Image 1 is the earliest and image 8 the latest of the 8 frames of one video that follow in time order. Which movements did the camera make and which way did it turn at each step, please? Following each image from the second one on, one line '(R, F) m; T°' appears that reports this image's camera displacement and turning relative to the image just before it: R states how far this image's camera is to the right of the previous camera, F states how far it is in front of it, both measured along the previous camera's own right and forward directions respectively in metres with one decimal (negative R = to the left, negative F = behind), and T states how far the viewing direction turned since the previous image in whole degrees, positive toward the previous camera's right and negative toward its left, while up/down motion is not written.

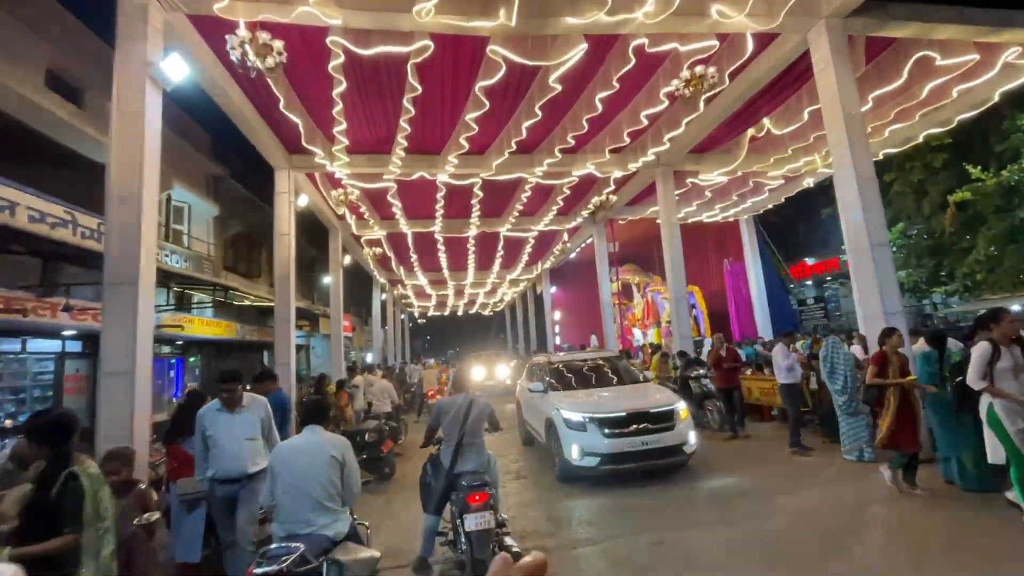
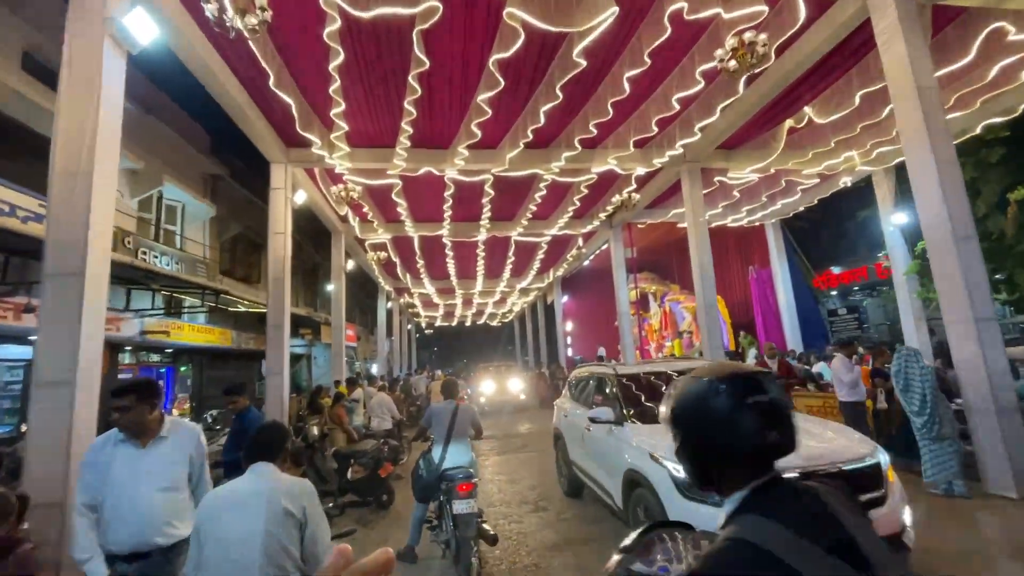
(-0.1, +0.8) m; -1°
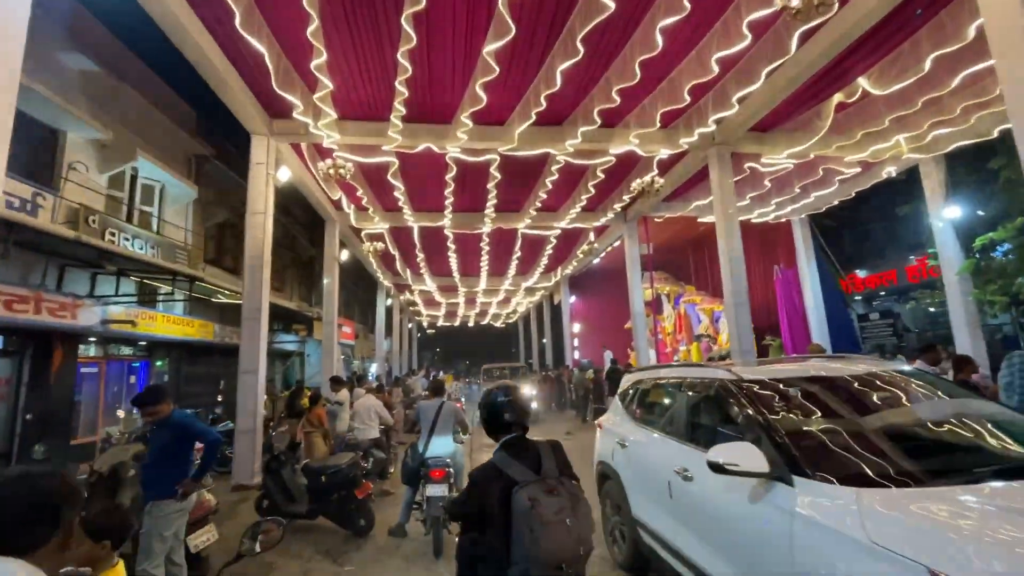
(0.0, +0.9) m; -1°
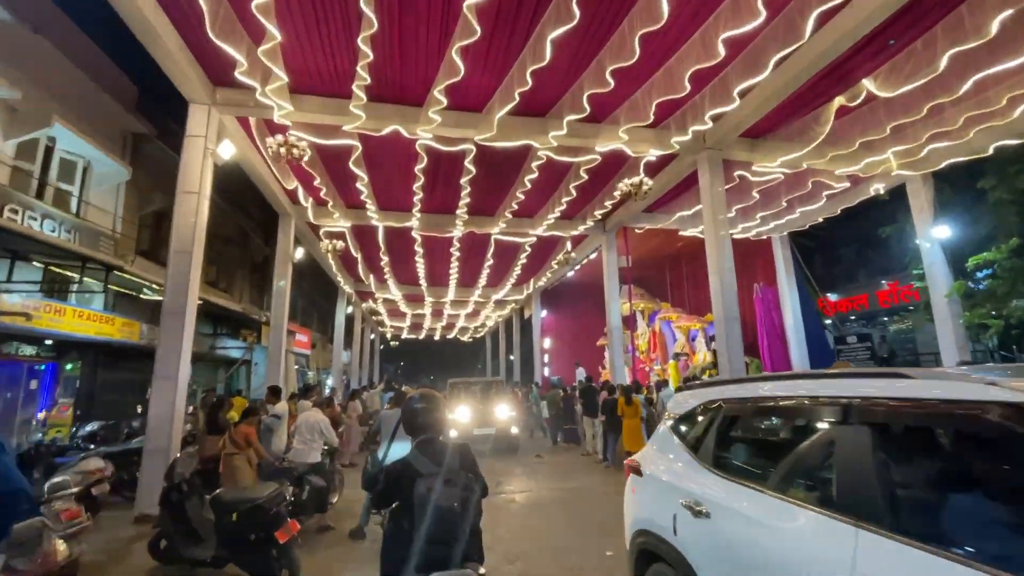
(-0.1, +0.8) m; +4°
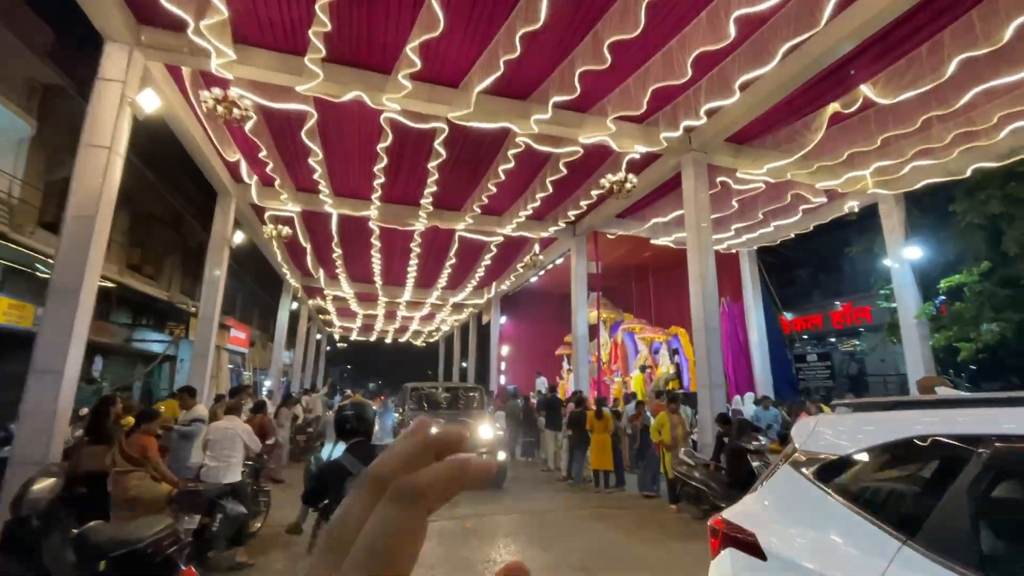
(-0.2, +0.7) m; +5°
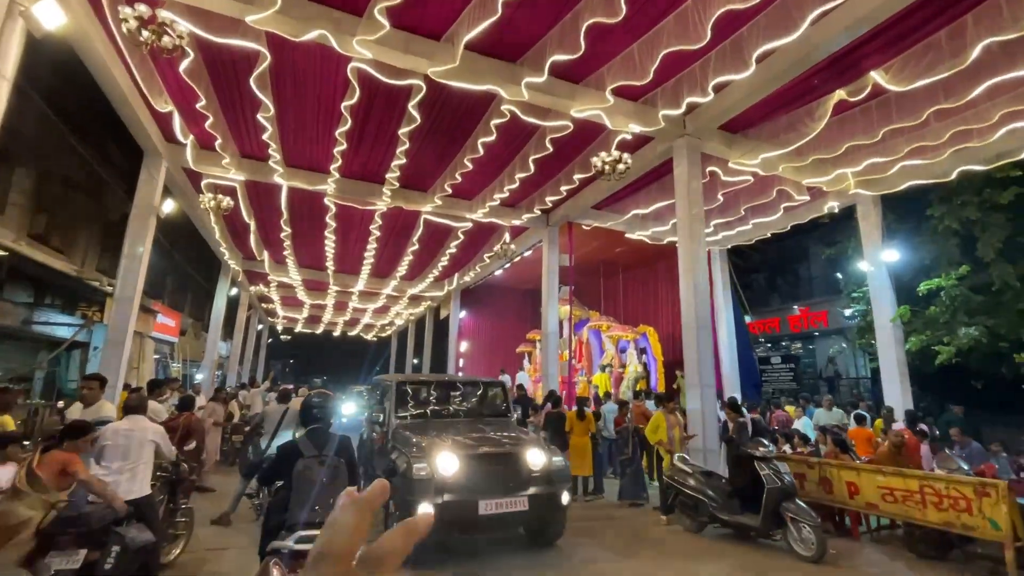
(-0.3, +0.7) m; +6°
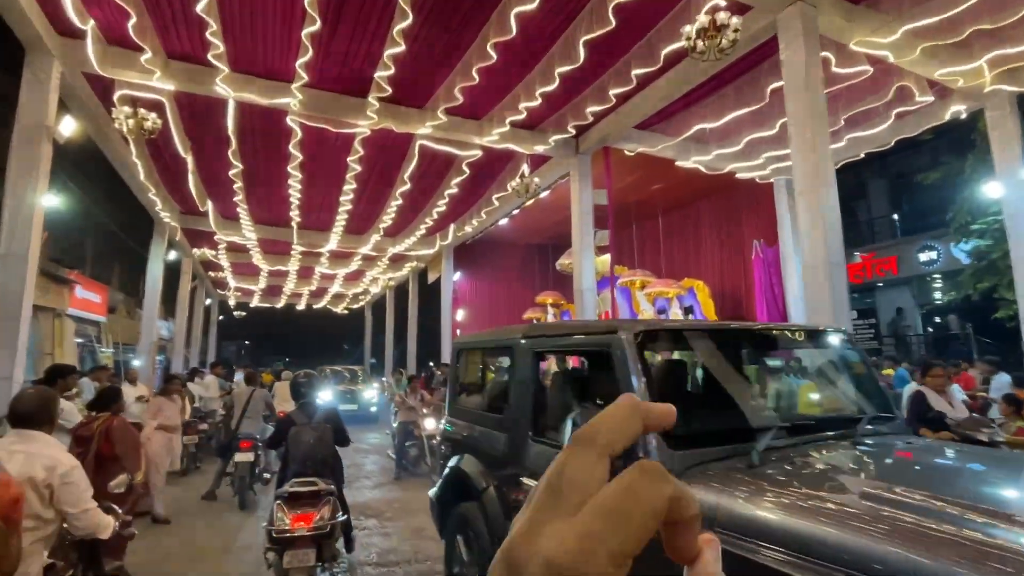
(-0.7, +2.0) m; +2°
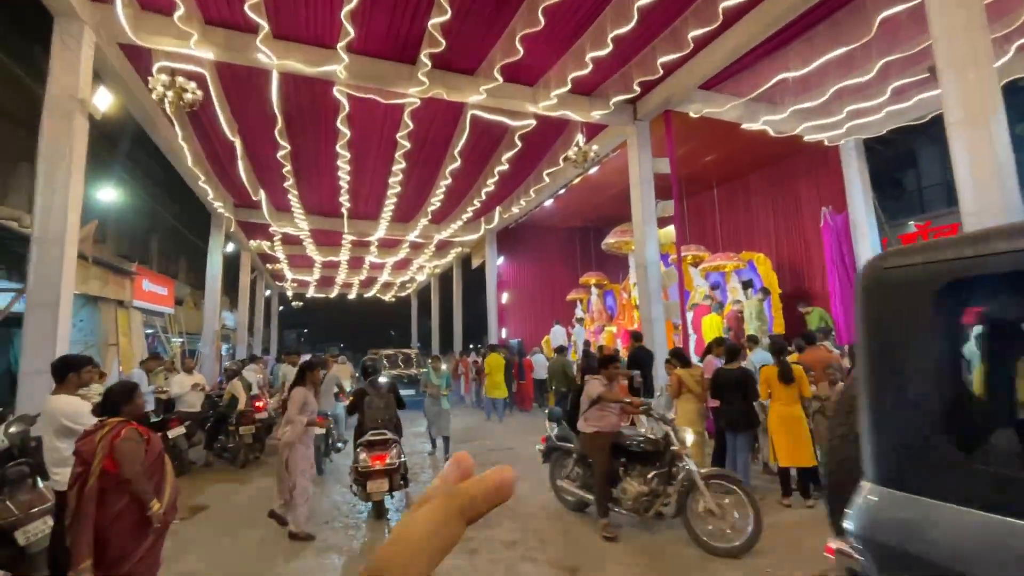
(-0.4, +0.6) m; -4°
